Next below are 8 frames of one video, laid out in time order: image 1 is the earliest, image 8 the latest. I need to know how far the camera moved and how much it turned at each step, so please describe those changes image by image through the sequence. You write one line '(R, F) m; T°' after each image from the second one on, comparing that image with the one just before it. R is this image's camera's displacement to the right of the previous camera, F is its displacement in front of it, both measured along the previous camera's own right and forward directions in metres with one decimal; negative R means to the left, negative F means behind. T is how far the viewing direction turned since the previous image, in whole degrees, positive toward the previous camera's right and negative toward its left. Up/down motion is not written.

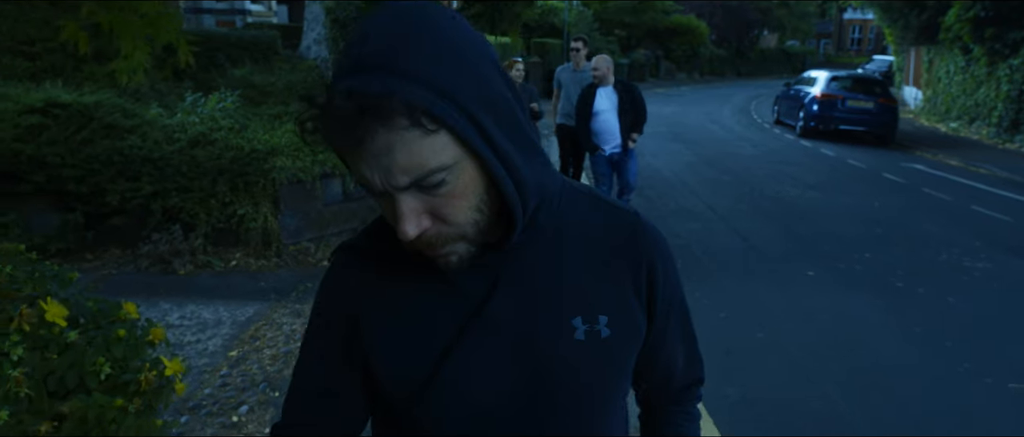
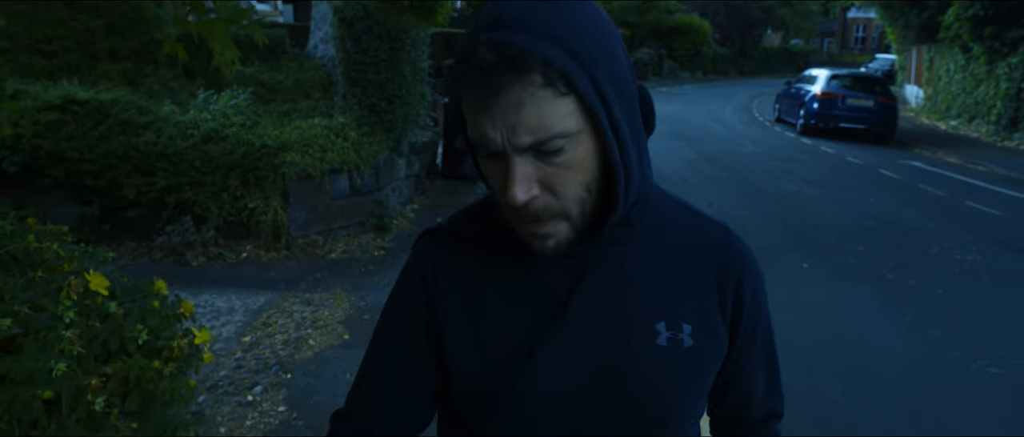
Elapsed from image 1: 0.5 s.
(0.0, -0.2) m; 0°
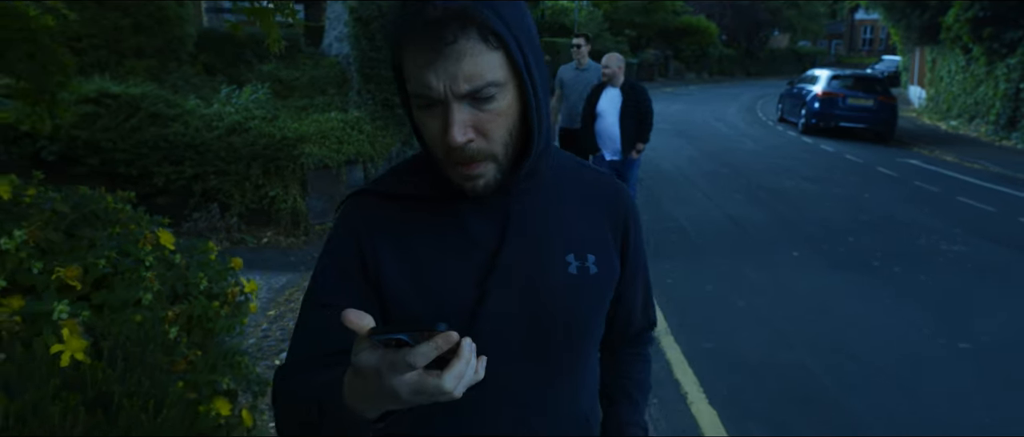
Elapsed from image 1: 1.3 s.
(0.0, -0.4) m; -1°
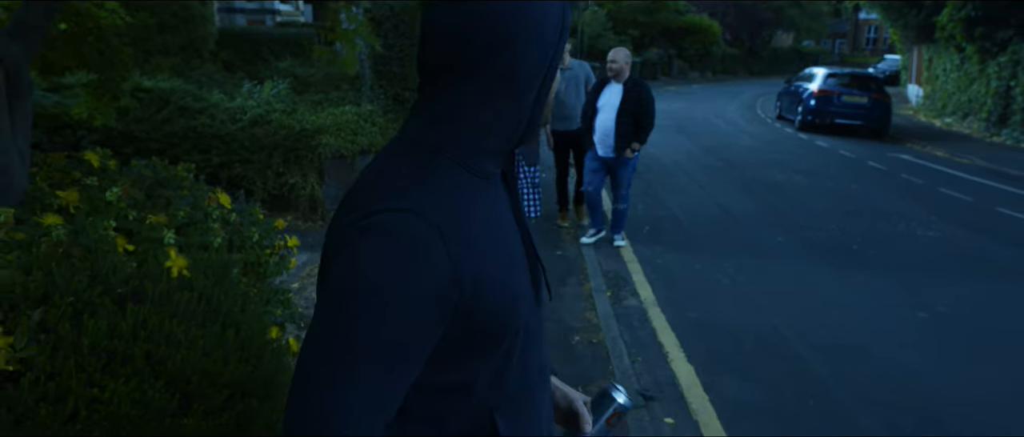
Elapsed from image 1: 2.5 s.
(0.0, -0.5) m; 0°
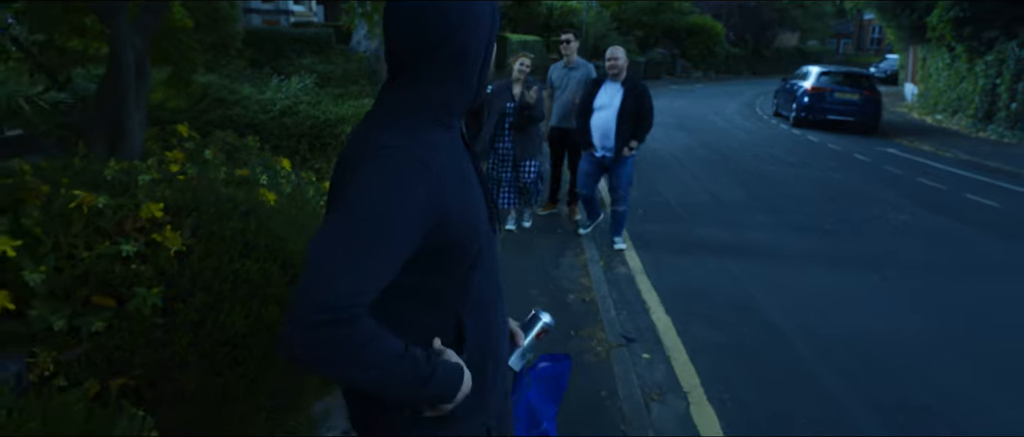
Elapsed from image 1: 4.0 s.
(0.0, -0.8) m; 0°
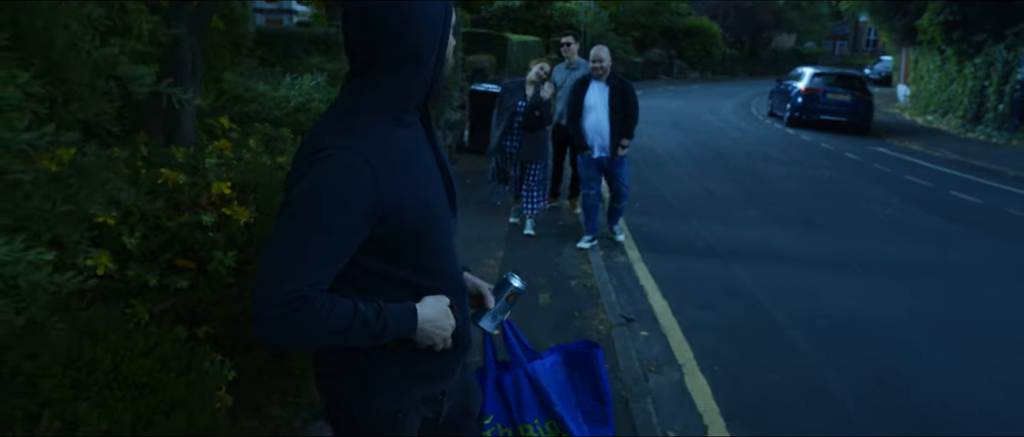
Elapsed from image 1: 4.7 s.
(-0.1, -0.4) m; 0°
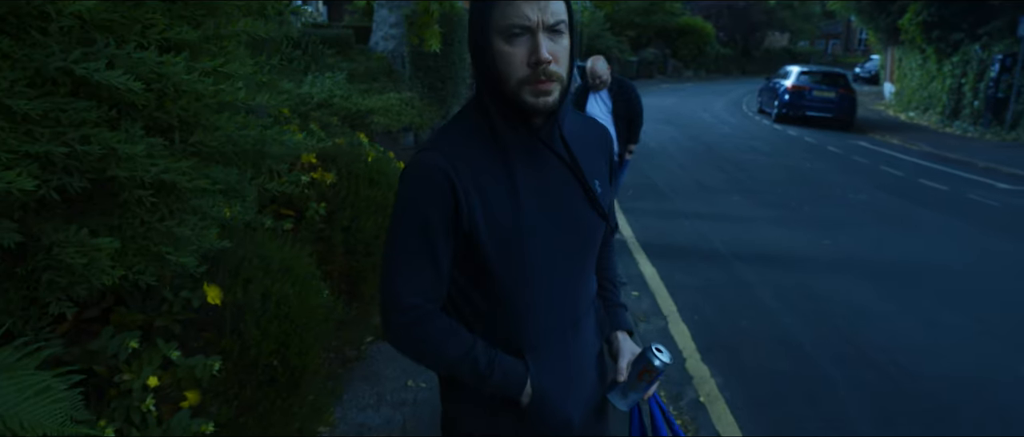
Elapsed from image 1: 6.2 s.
(-0.1, -0.8) m; 0°
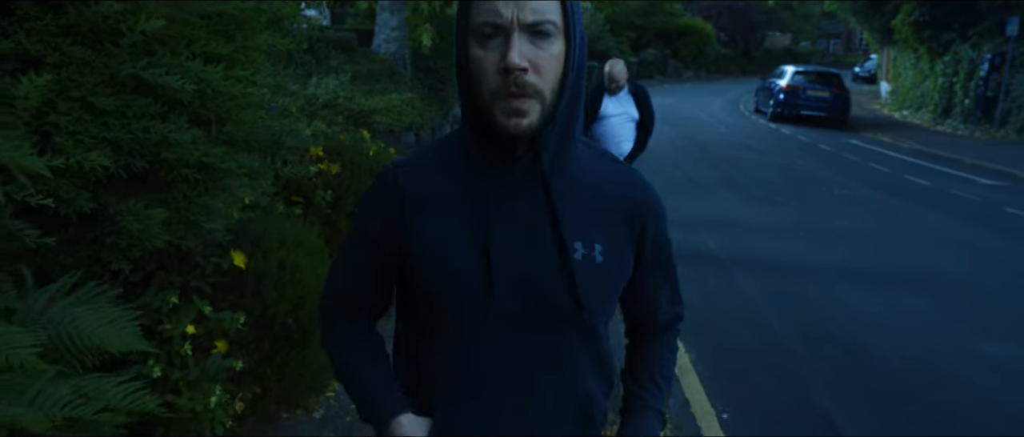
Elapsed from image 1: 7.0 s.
(+0.1, -0.4) m; 0°
